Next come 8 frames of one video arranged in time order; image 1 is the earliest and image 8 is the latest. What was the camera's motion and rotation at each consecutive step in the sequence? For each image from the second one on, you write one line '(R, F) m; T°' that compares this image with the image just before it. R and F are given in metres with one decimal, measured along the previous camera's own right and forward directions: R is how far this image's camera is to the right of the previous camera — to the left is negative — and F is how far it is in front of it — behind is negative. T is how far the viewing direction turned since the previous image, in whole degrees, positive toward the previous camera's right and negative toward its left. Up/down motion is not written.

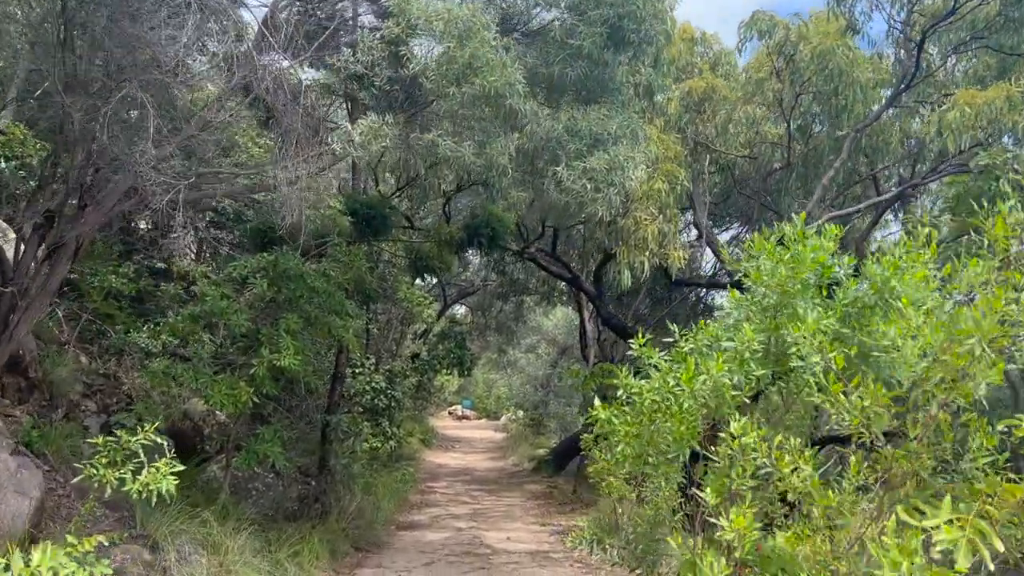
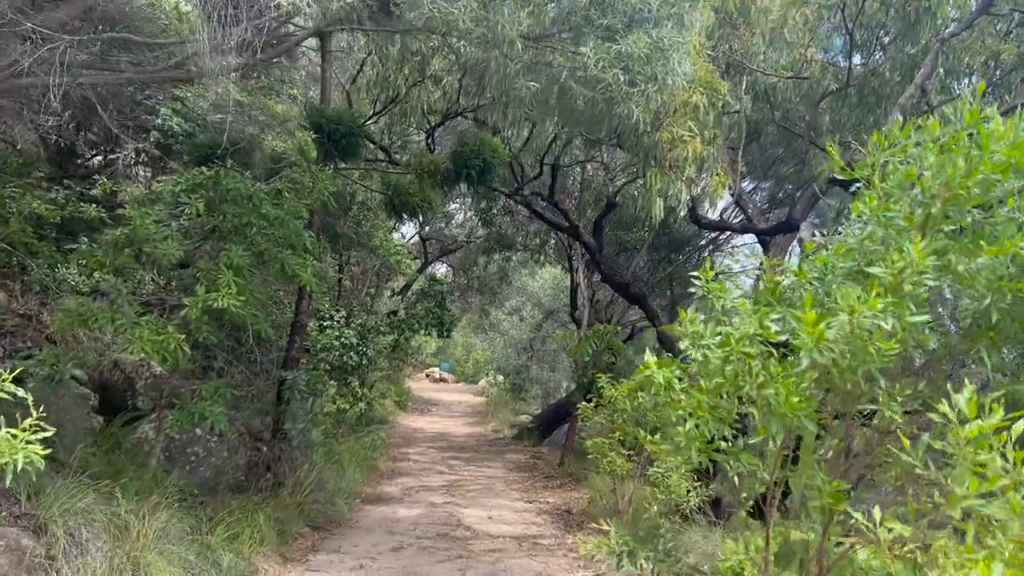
(-0.1, +1.3) m; +1°
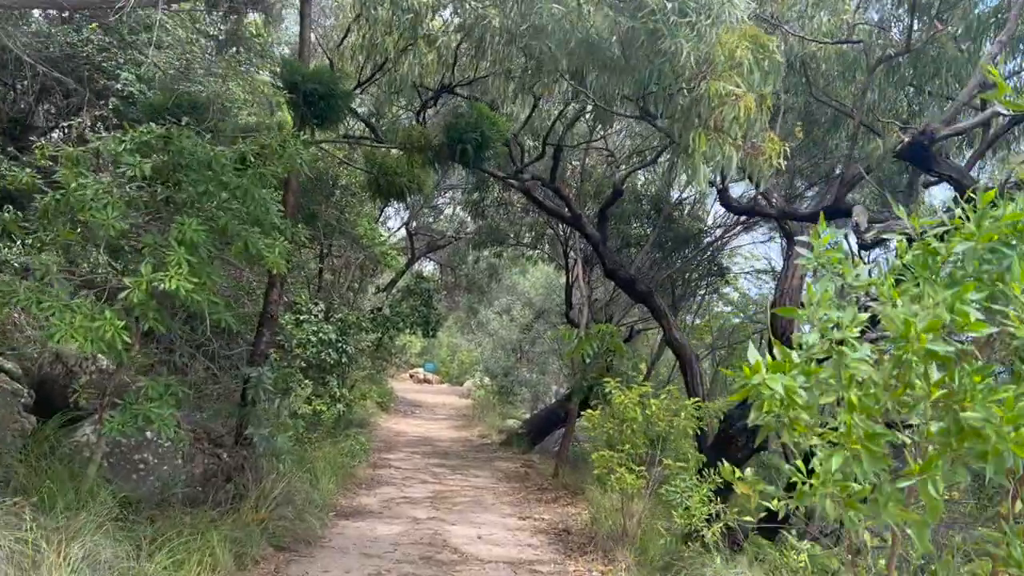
(-0.1, +0.9) m; +1°
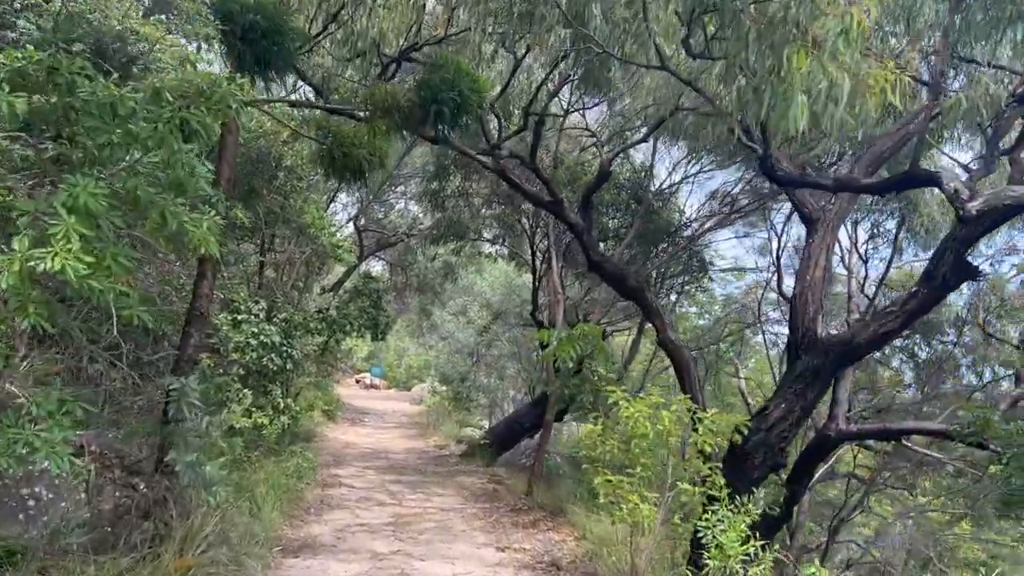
(-0.3, +1.2) m; +4°
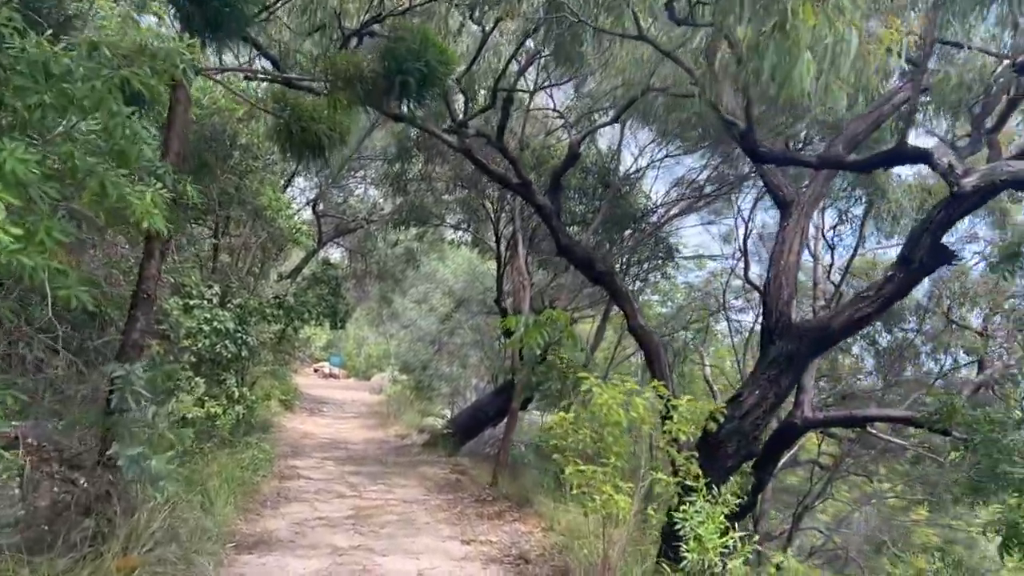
(-0.1, +0.3) m; +3°
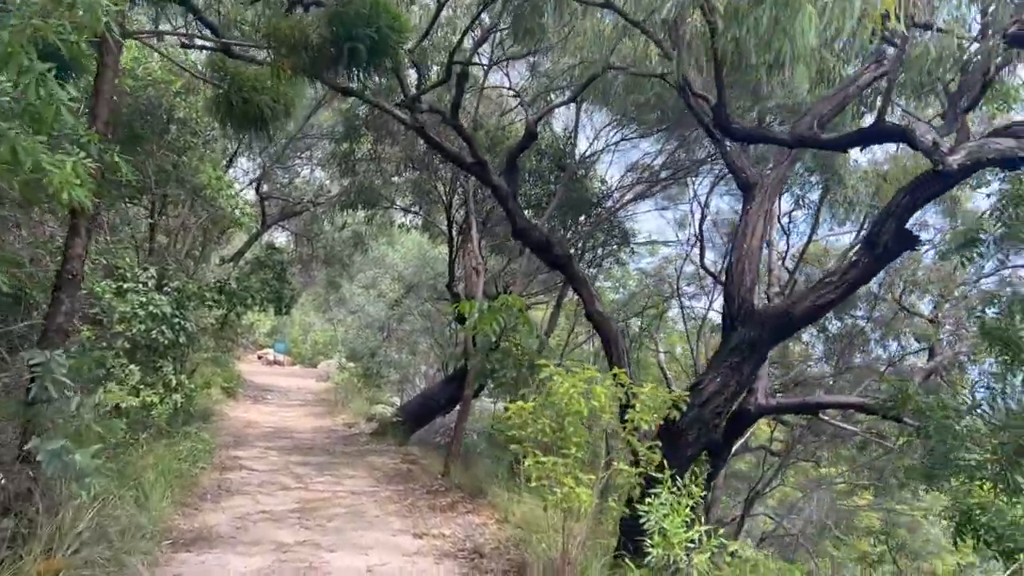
(-0.1, +0.3) m; +4°
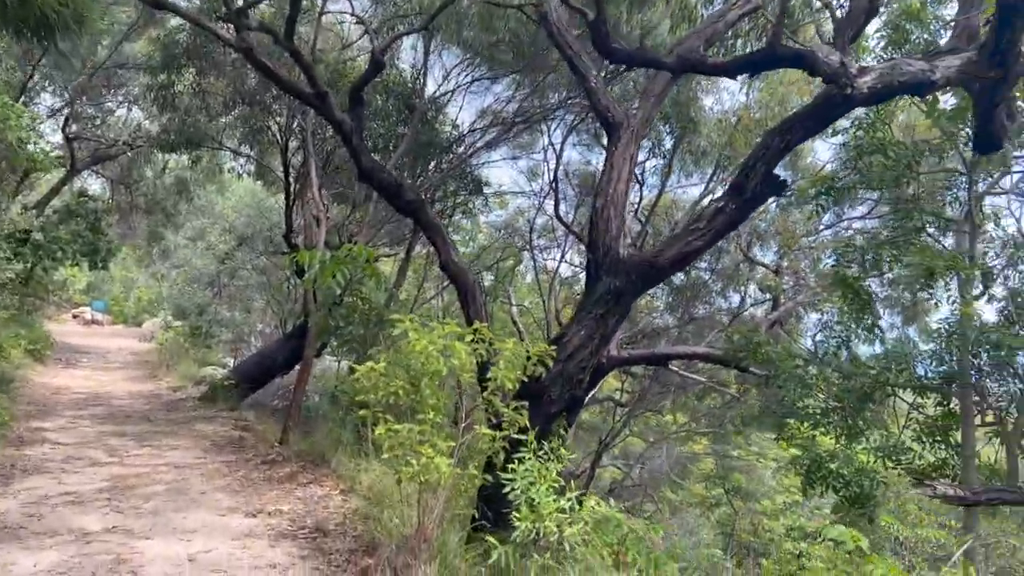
(0.0, +0.6) m; +11°
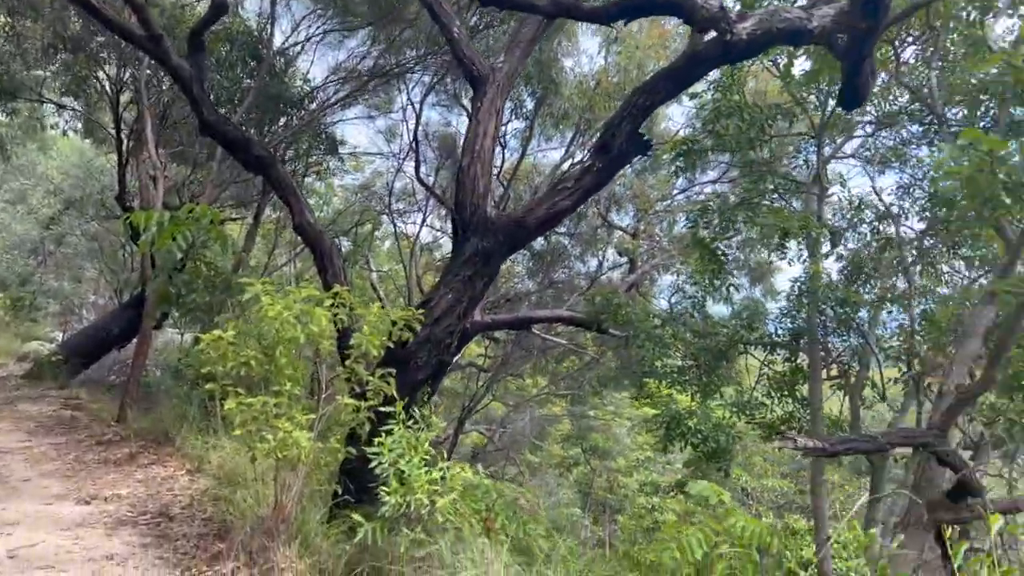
(0.0, +0.2) m; +10°
